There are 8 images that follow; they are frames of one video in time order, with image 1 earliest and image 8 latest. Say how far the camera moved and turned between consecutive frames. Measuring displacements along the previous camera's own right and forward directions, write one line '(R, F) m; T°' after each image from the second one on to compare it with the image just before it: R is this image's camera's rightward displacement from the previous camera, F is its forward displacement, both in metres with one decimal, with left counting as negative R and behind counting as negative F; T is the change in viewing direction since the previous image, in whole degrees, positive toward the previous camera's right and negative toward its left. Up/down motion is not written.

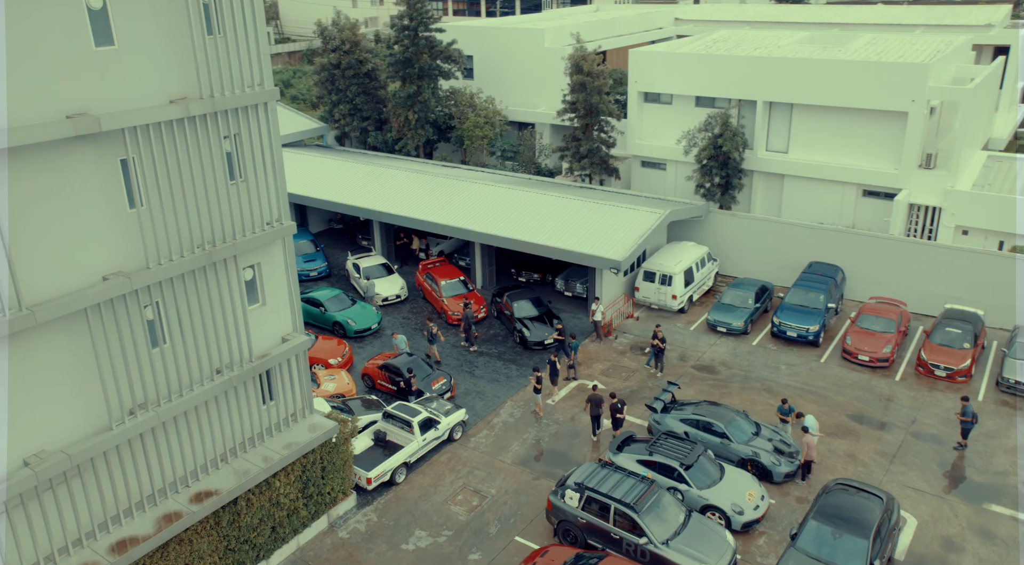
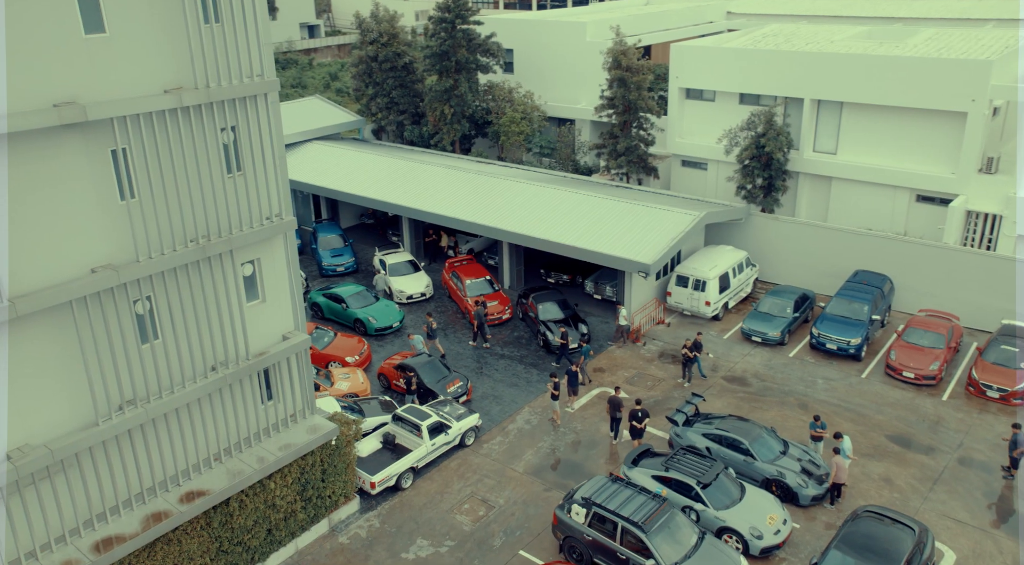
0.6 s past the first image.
(+1.0, +0.8) m; -4°
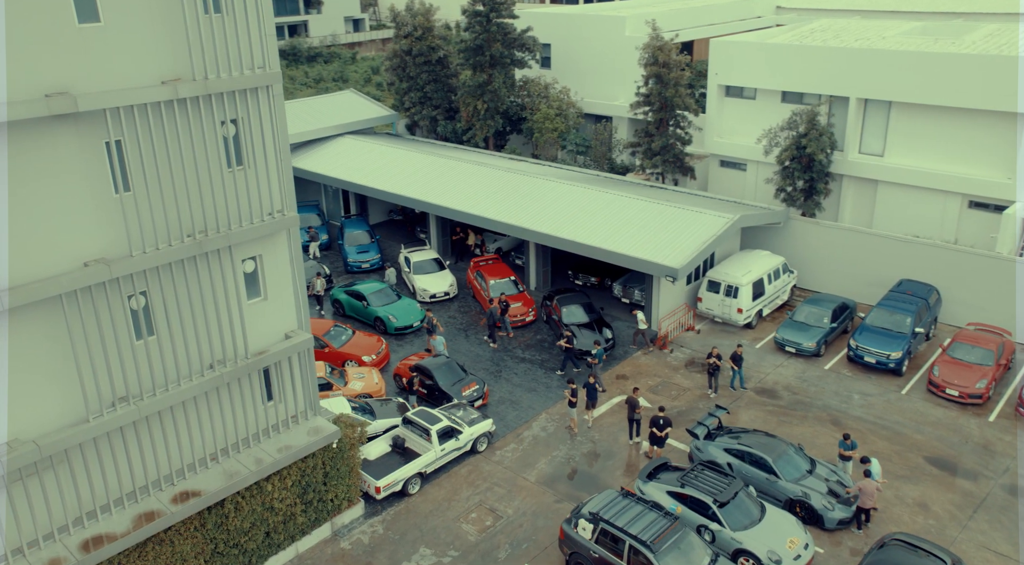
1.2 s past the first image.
(+0.8, +0.7) m; -4°
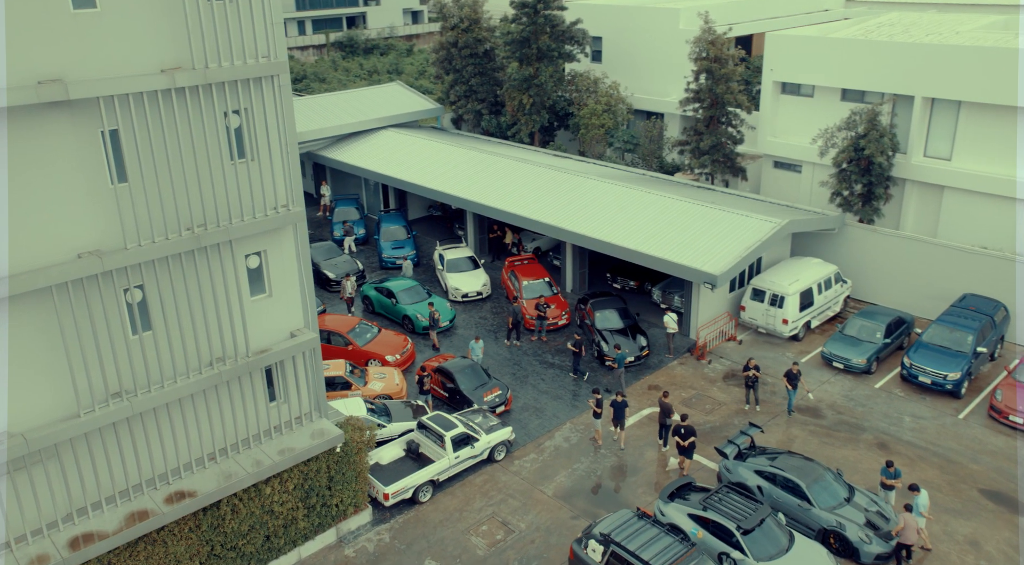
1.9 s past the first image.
(+0.9, +0.9) m; -5°
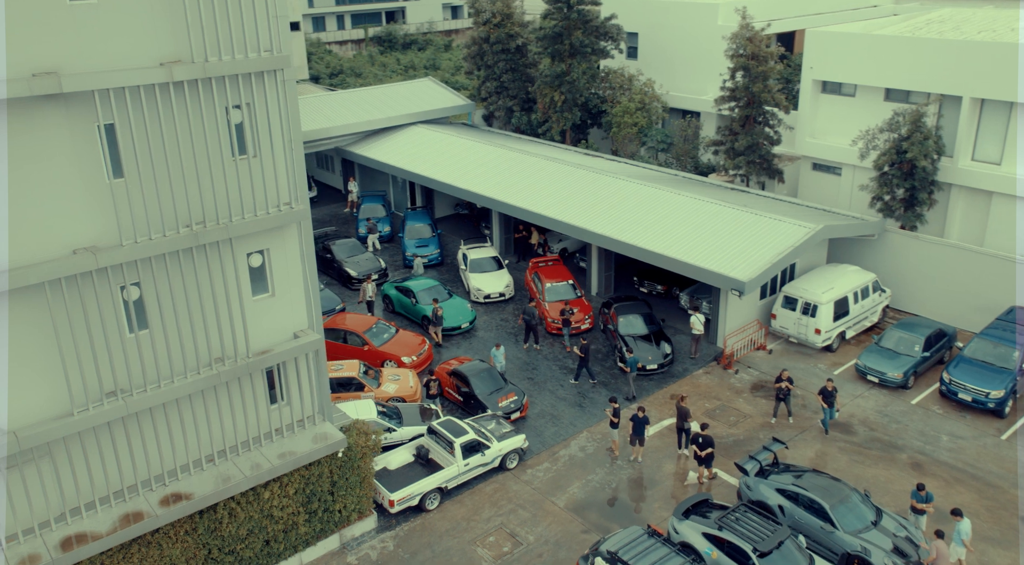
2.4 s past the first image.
(+0.6, +0.6) m; -3°
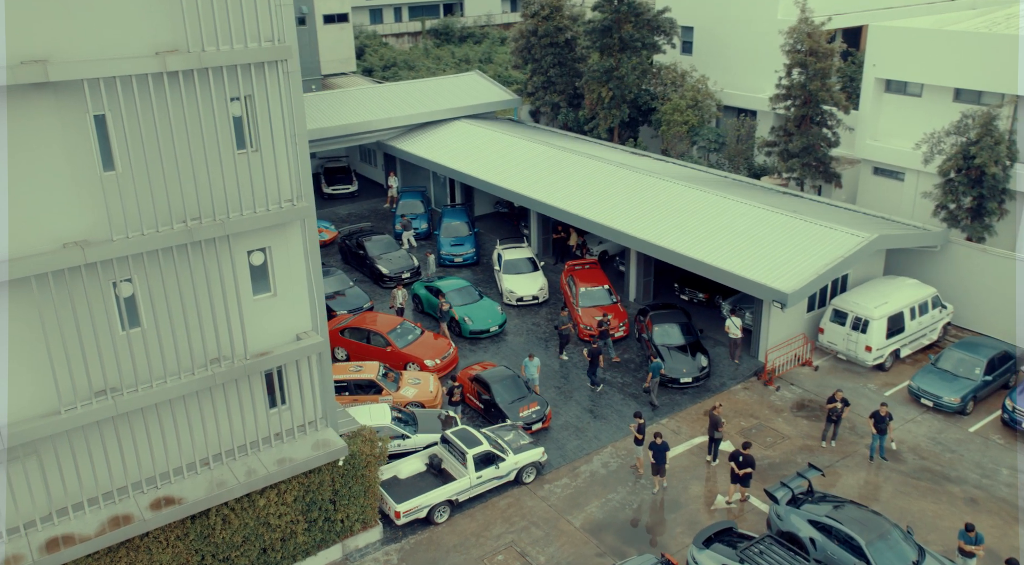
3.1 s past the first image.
(+0.9, +0.9) m; -4°
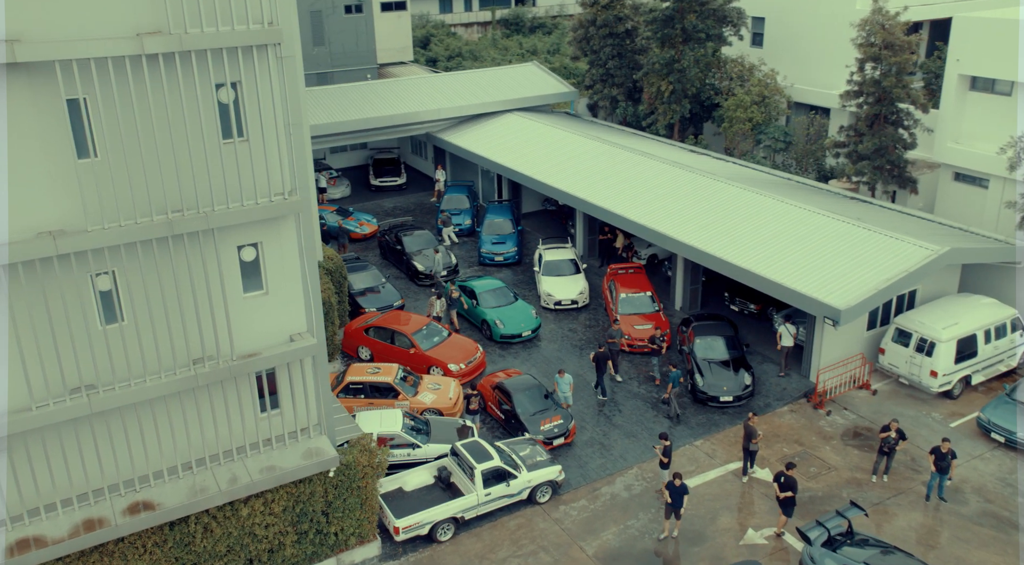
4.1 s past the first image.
(+1.2, +1.2) m; -6°
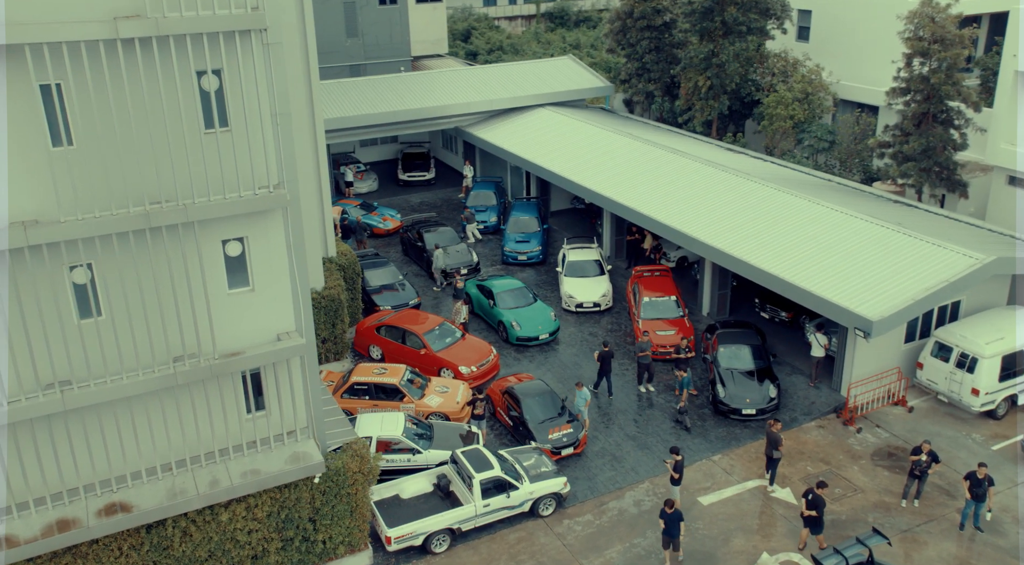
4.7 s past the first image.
(+0.9, +0.8) m; -4°
